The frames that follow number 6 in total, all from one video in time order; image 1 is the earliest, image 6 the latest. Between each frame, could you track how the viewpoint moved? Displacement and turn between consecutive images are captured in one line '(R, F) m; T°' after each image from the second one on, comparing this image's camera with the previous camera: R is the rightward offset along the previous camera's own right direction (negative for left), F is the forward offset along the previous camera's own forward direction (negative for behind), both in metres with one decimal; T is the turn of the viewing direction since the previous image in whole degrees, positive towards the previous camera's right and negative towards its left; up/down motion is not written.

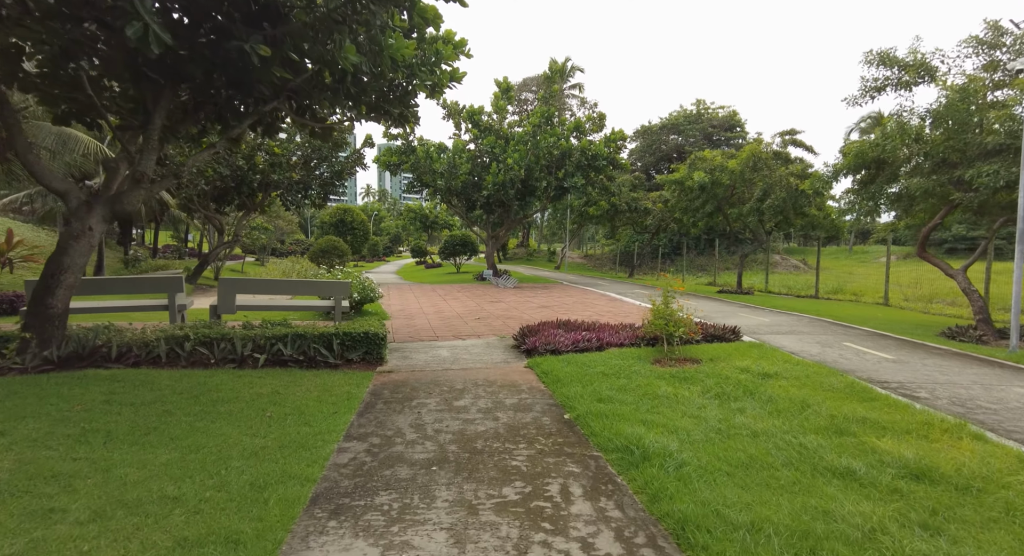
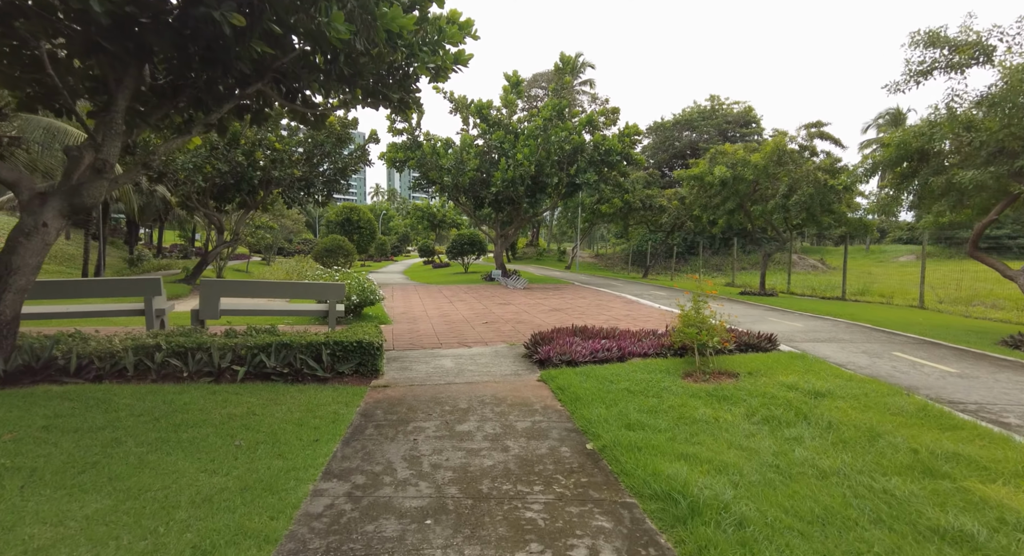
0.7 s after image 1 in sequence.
(0.0, +0.7) m; -1°
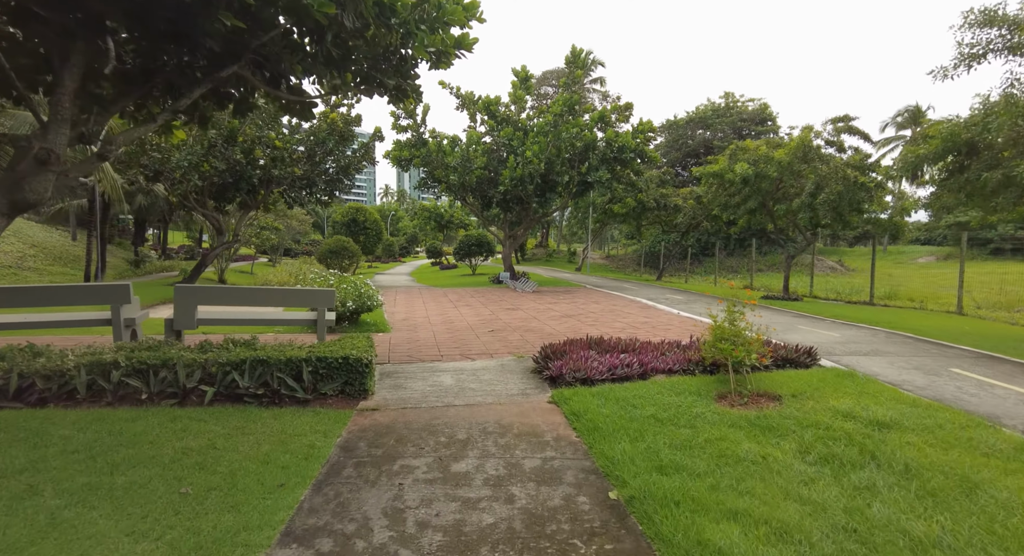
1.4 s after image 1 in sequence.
(0.0, +0.7) m; -1°
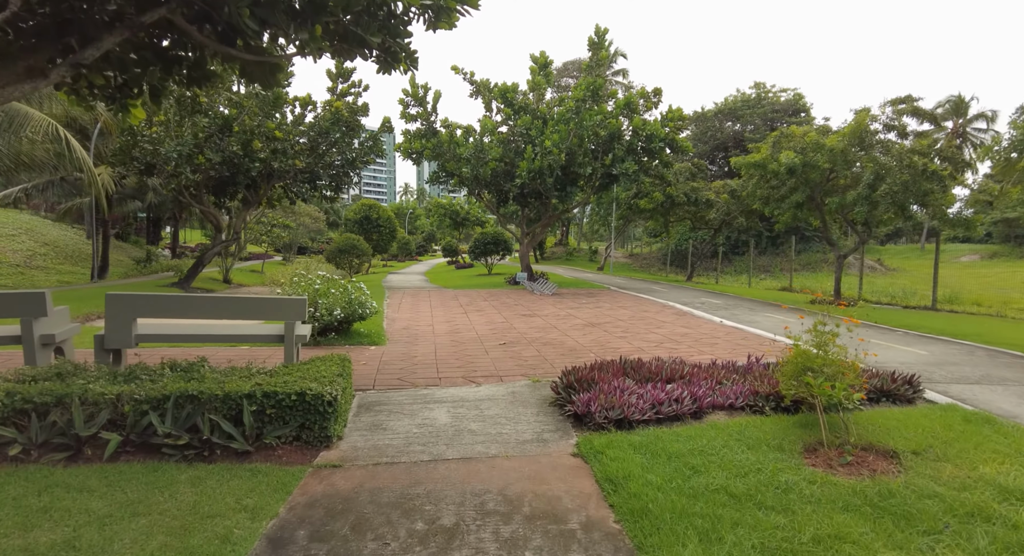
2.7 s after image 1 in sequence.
(+0.1, +1.4) m; -2°
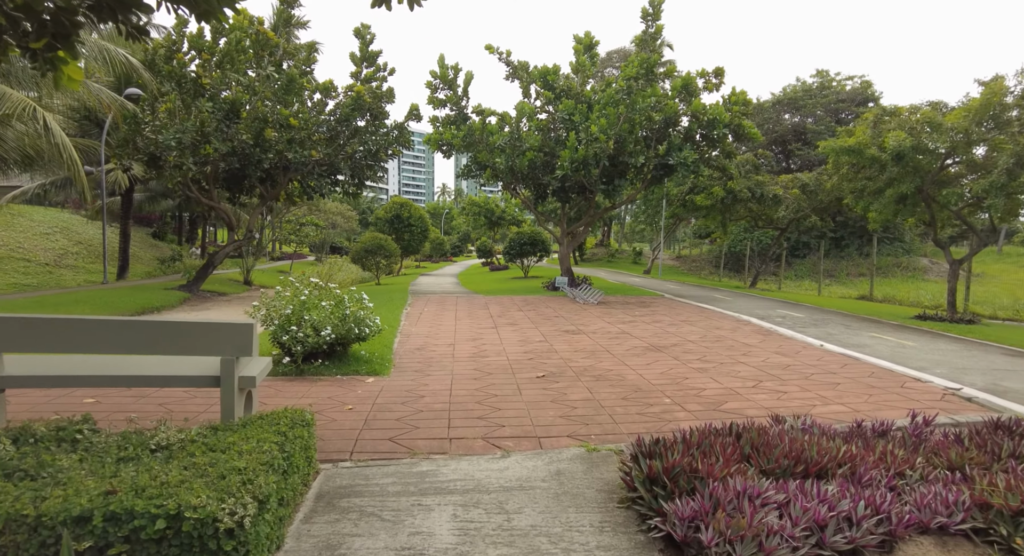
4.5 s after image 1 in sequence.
(-0.1, +1.9) m; -4°
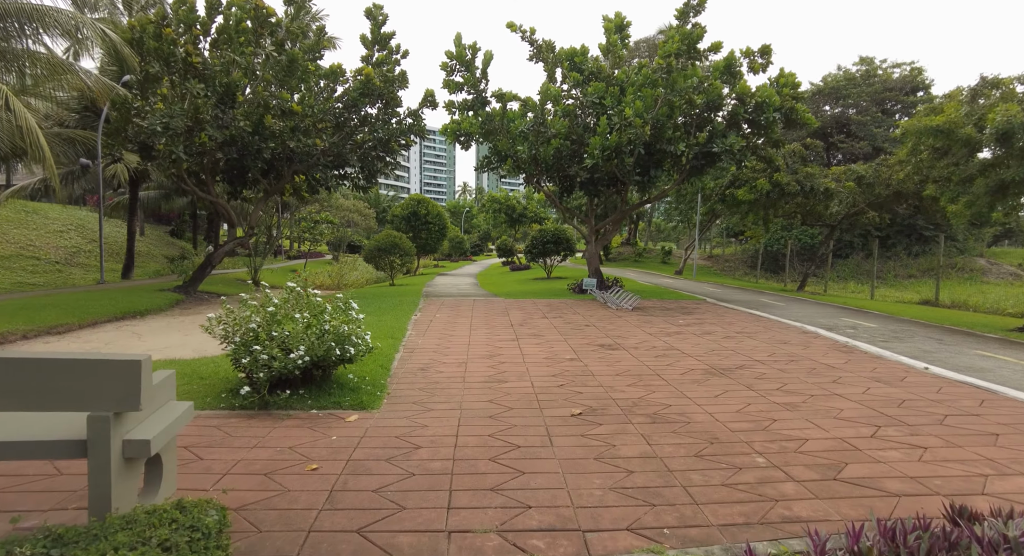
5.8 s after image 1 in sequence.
(-0.1, +1.4) m; -2°
